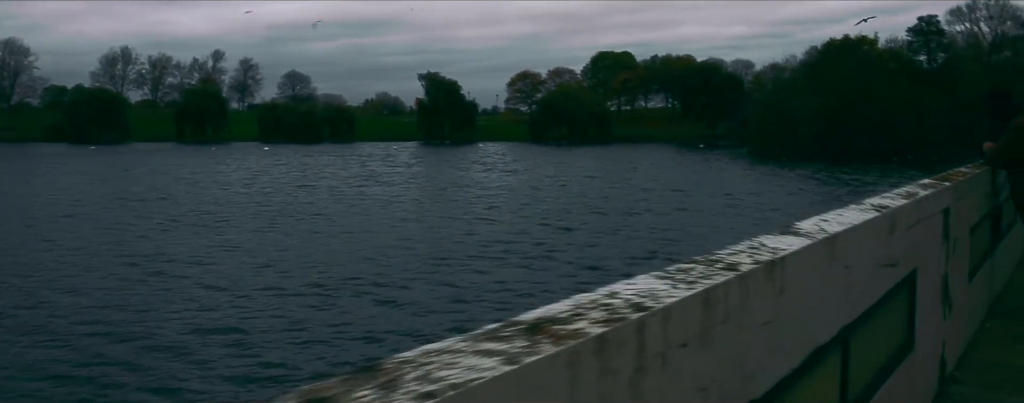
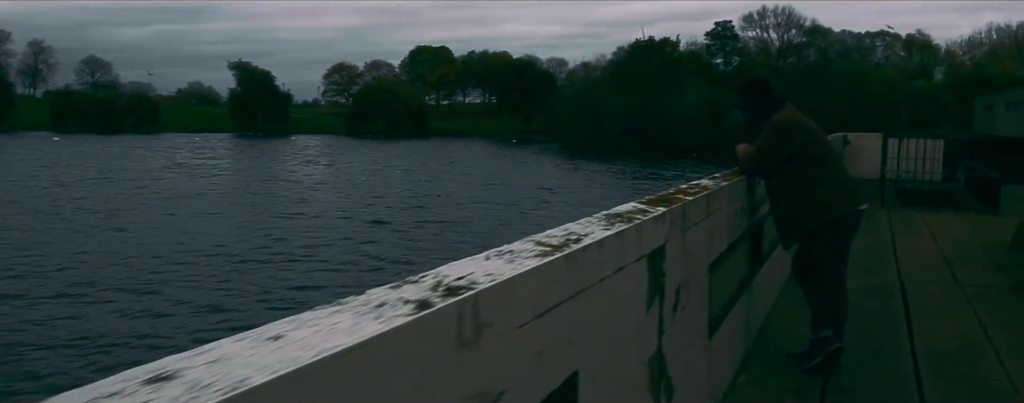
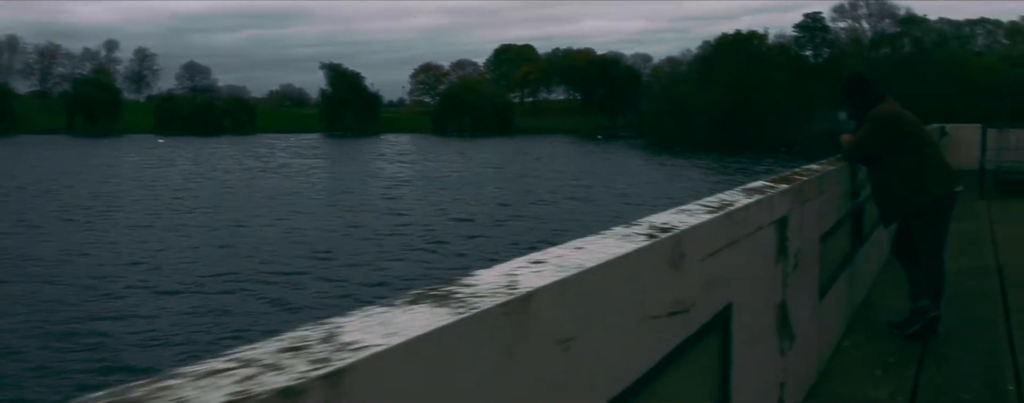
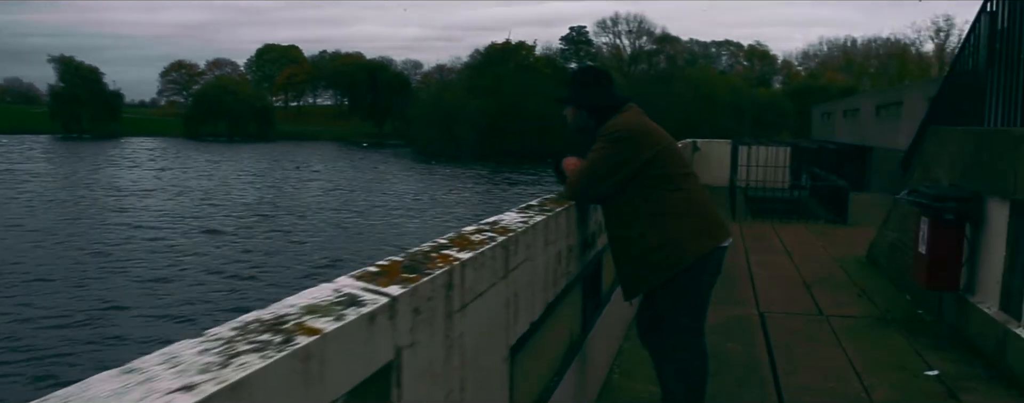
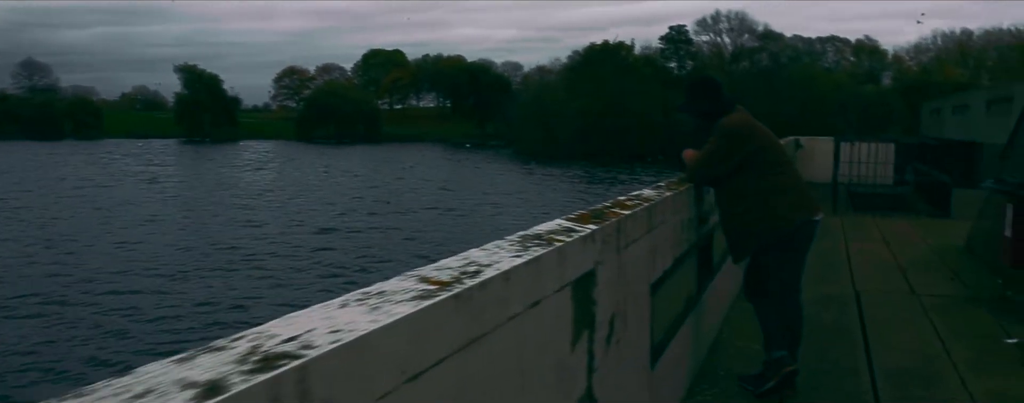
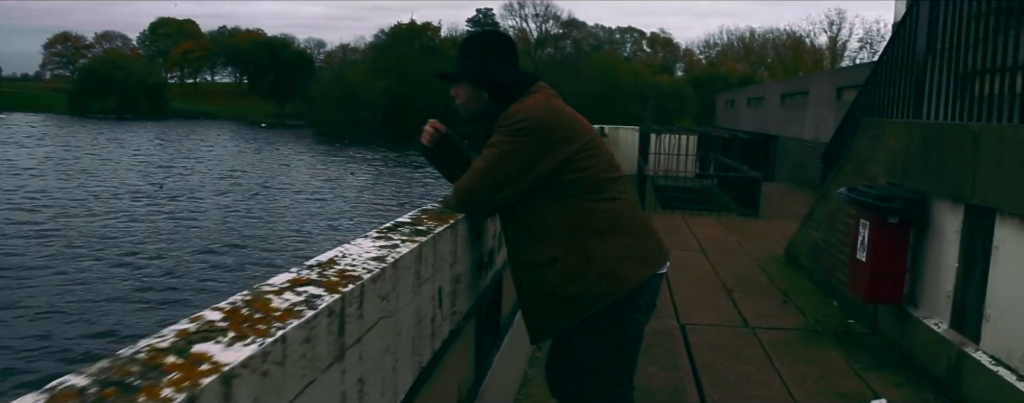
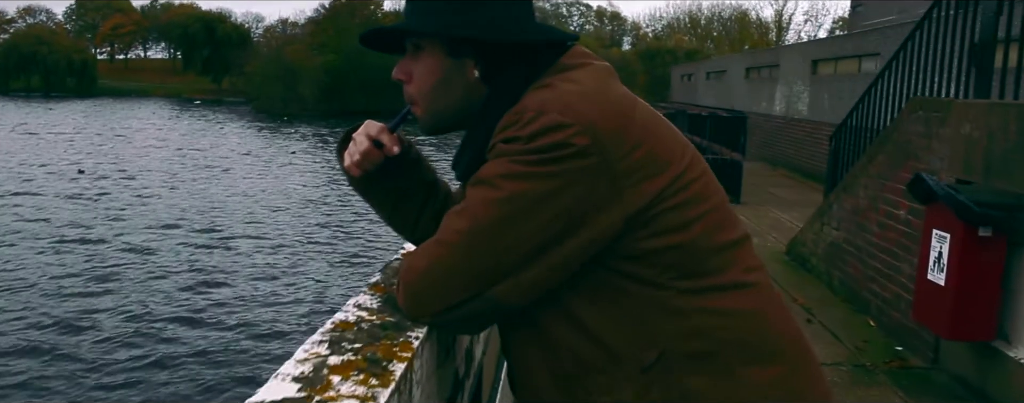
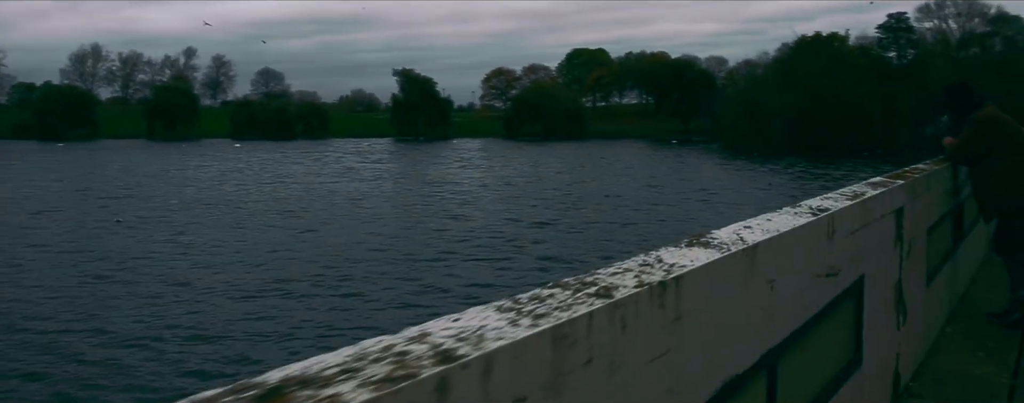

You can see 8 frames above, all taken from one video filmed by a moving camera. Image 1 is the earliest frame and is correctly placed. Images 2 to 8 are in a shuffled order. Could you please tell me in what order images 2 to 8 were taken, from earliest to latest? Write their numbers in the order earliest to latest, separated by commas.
8, 3, 2, 5, 4, 6, 7
